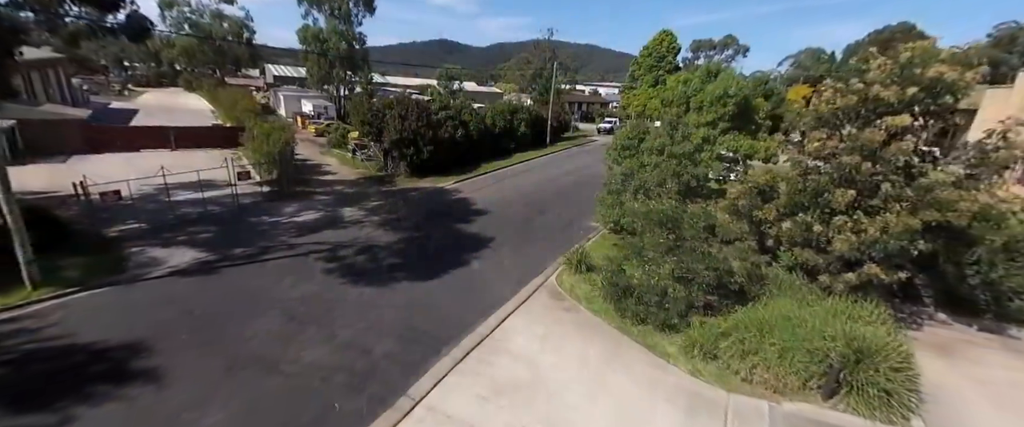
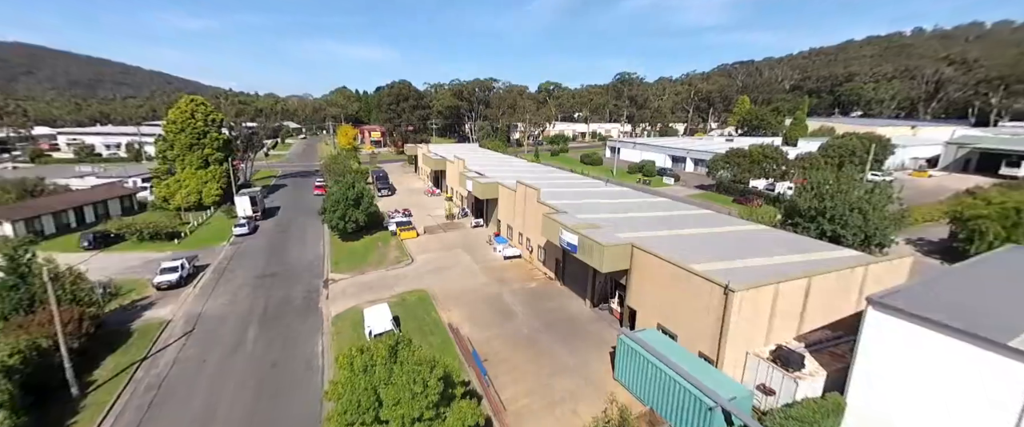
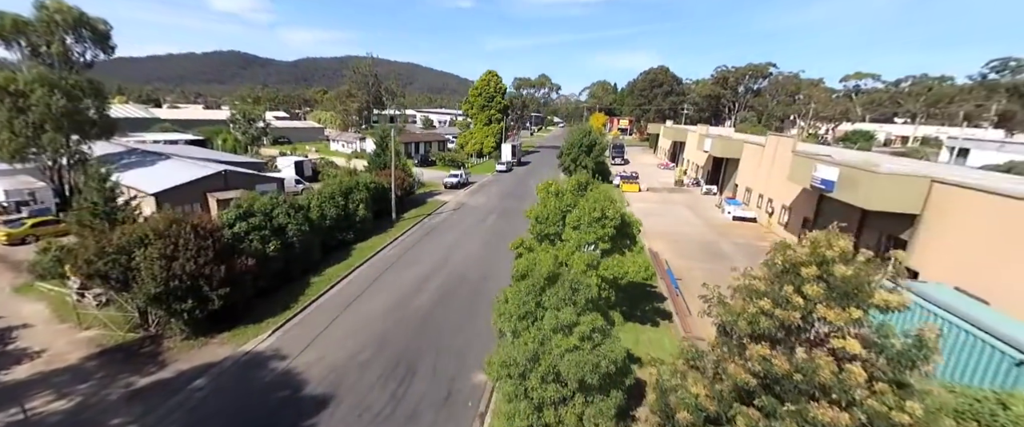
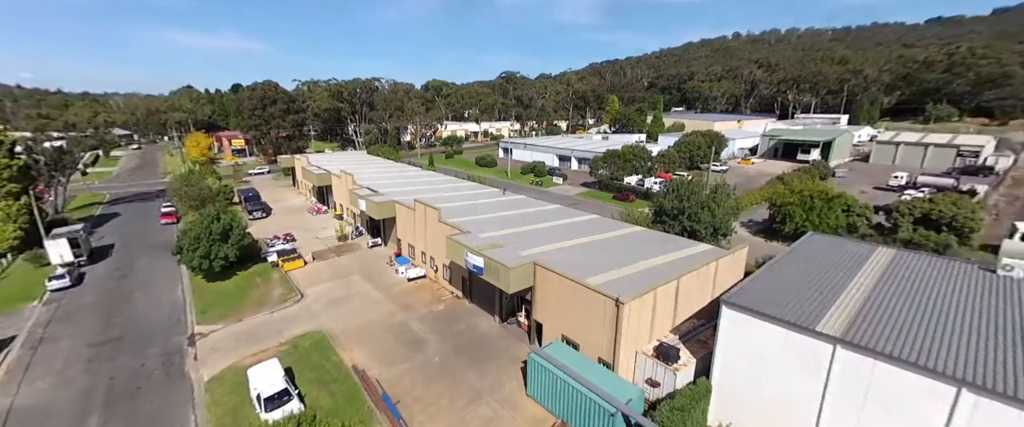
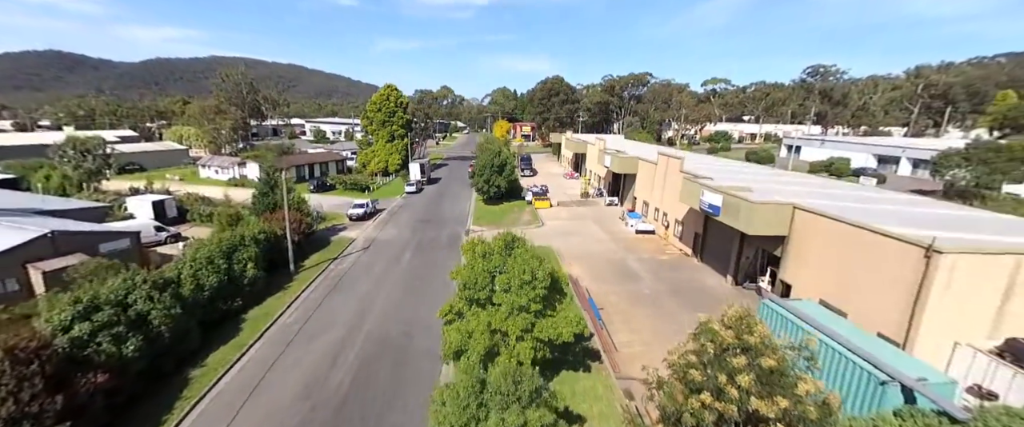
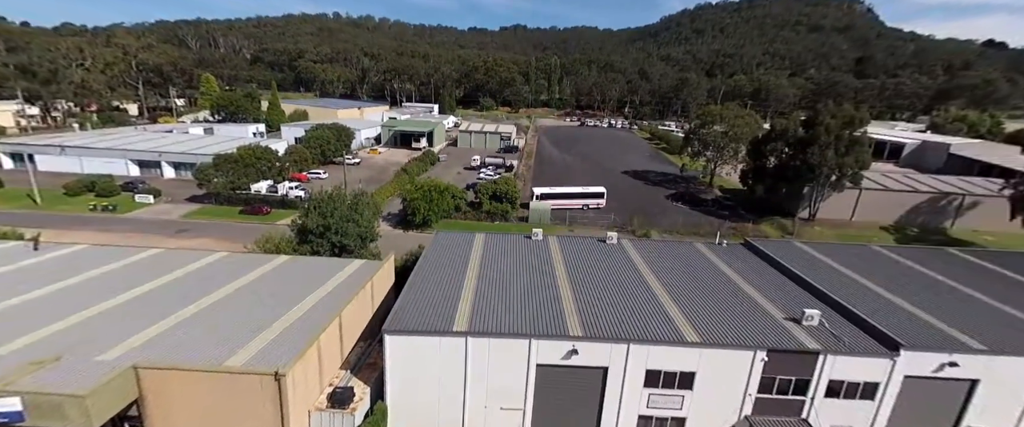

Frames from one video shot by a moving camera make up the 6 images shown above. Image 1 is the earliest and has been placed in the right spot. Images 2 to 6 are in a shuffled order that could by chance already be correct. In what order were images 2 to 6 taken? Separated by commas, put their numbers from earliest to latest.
3, 5, 2, 4, 6
